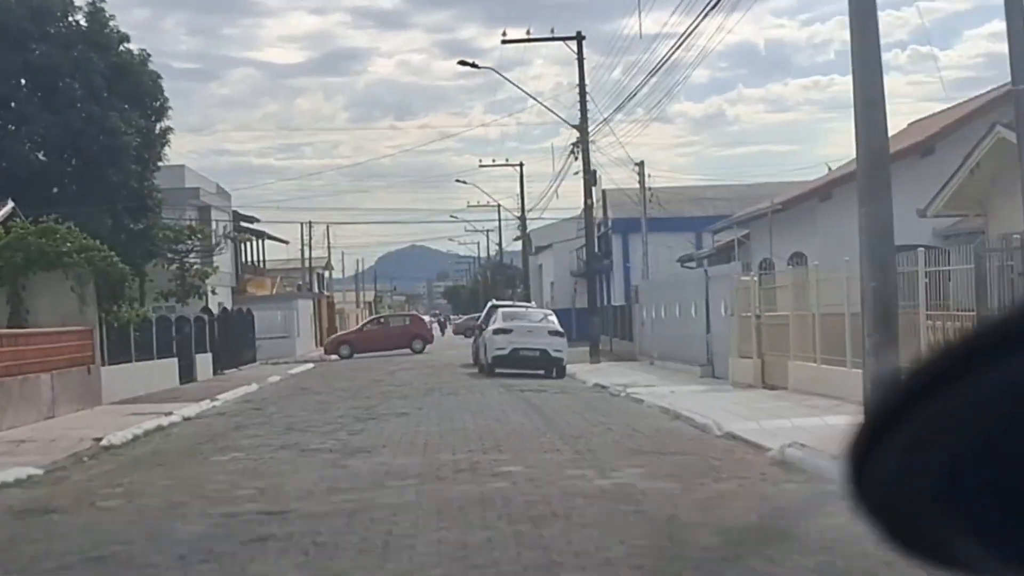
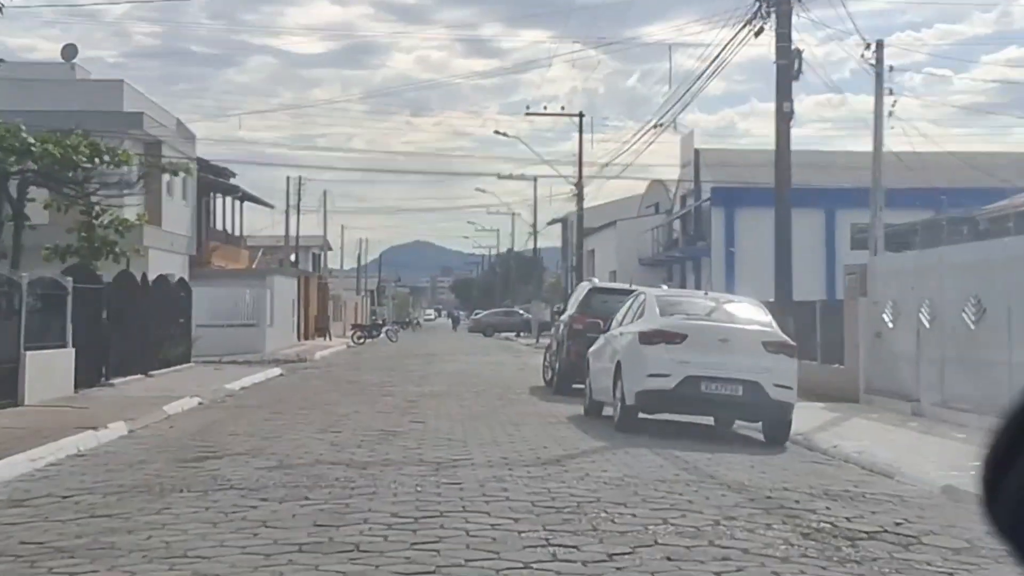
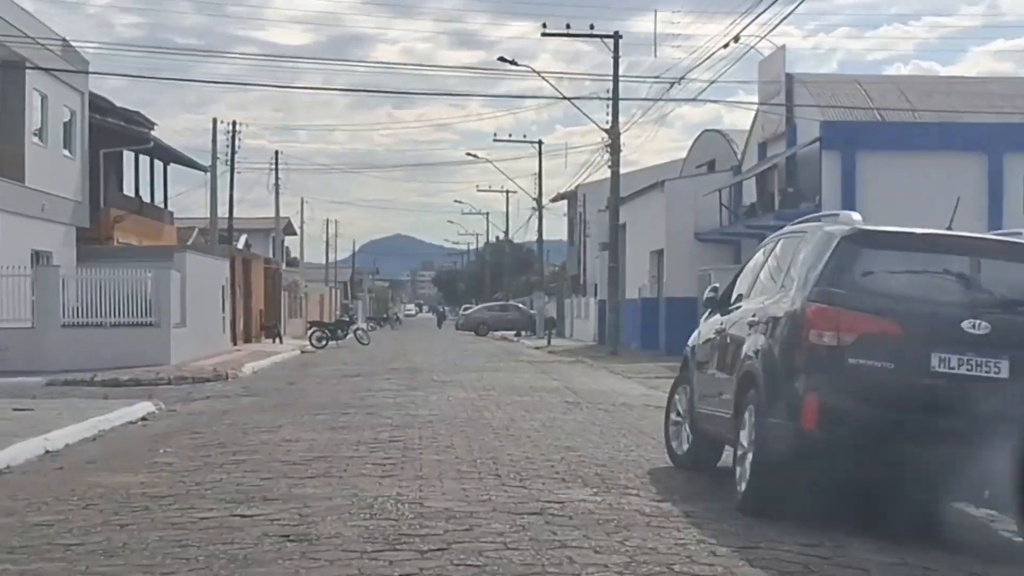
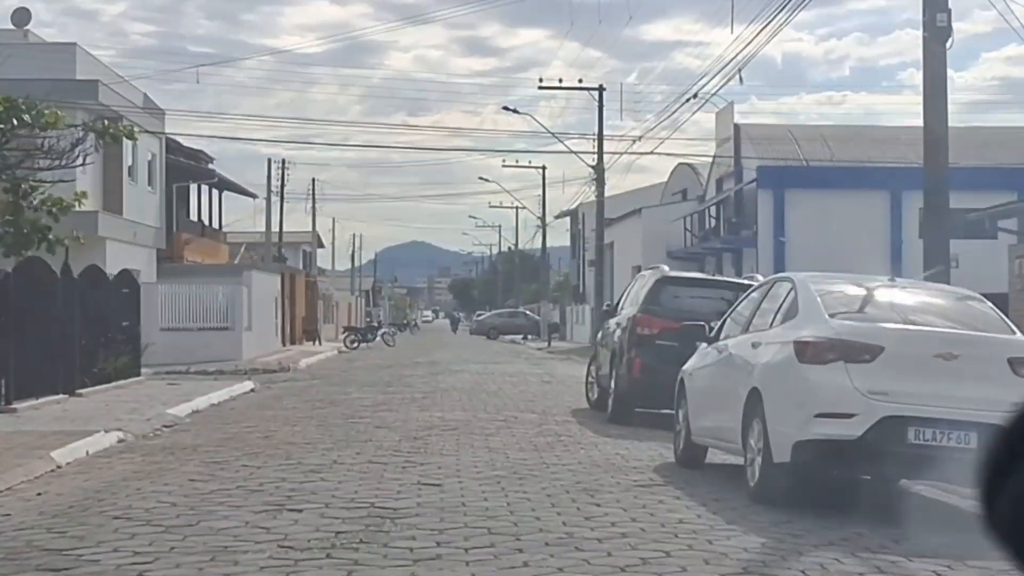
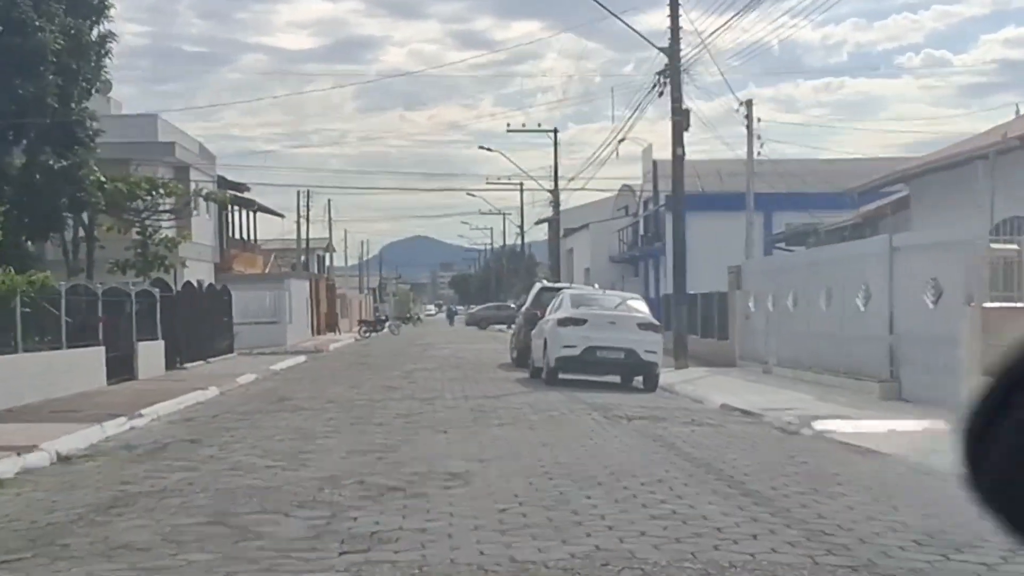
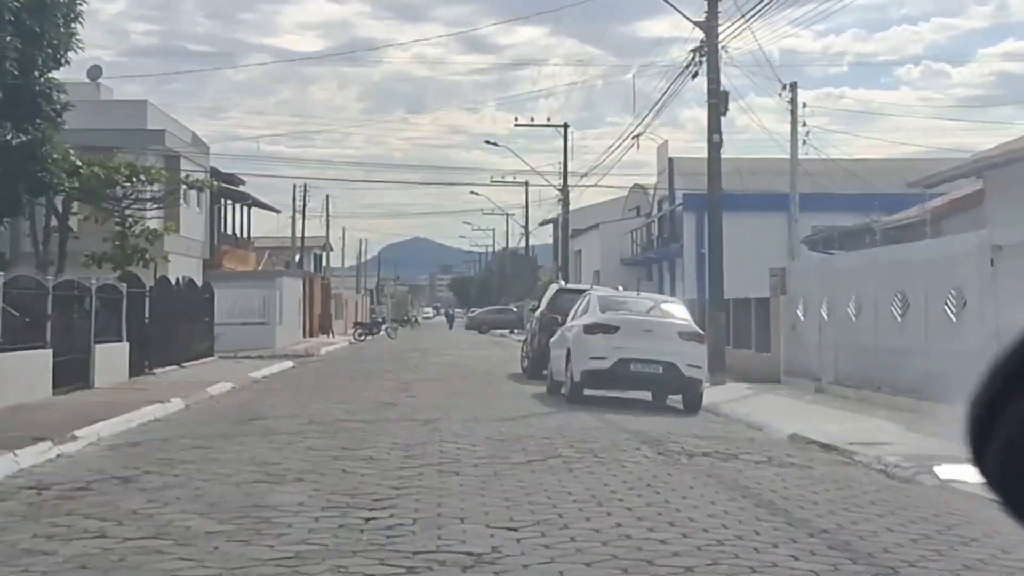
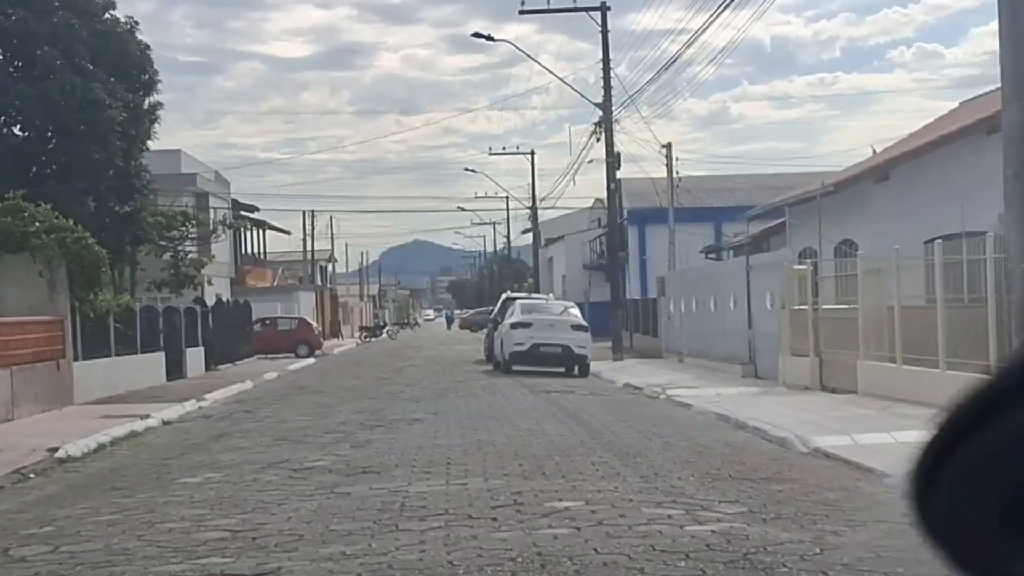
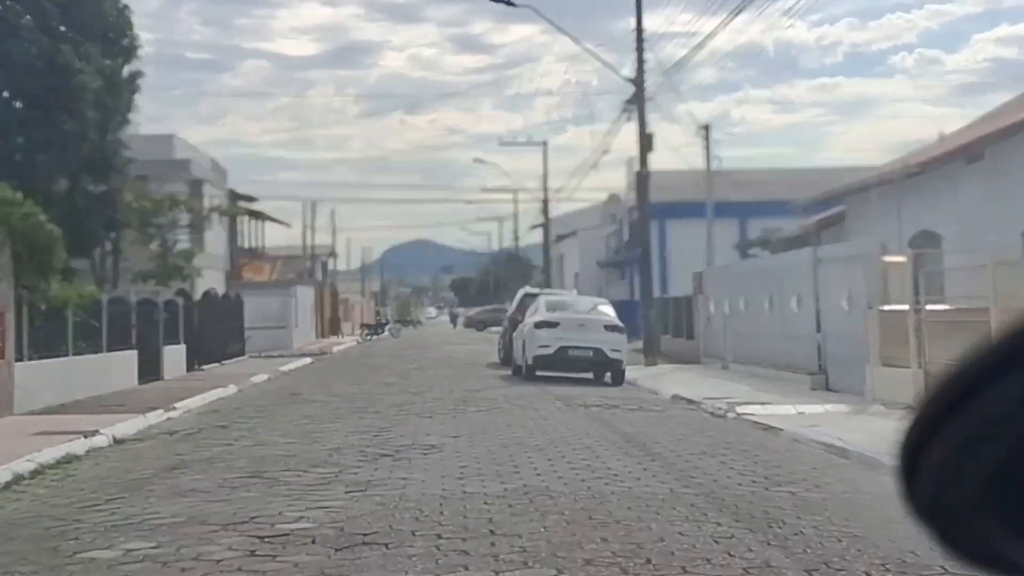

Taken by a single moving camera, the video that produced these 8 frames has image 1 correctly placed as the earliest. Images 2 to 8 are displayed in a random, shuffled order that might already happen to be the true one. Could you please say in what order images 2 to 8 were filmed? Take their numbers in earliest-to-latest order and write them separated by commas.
7, 8, 5, 6, 2, 4, 3
